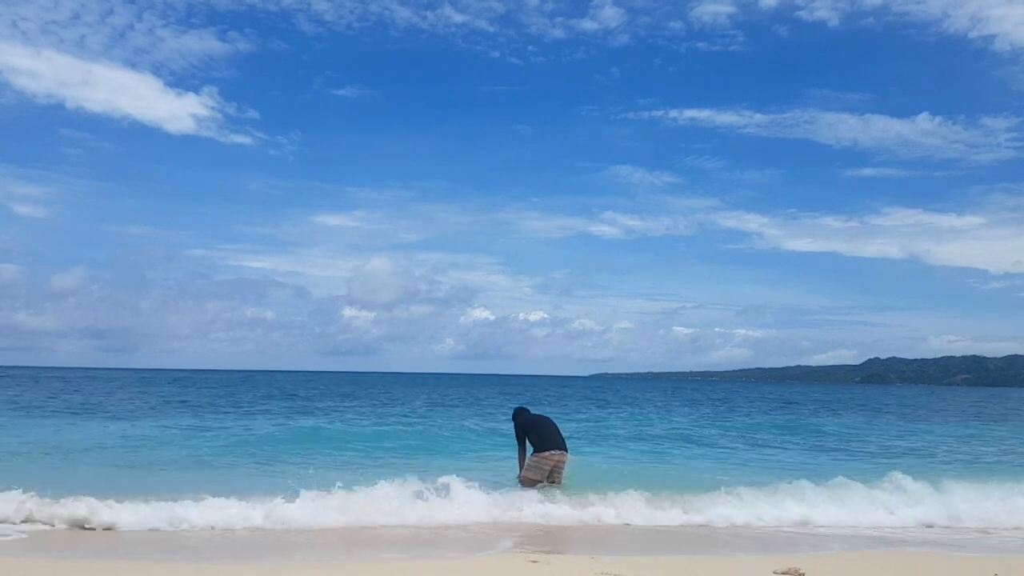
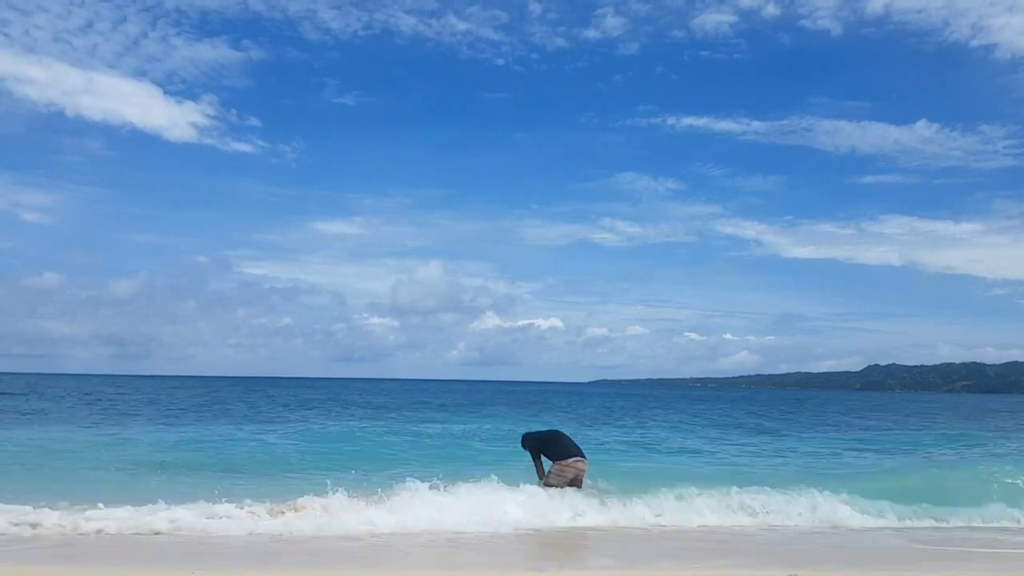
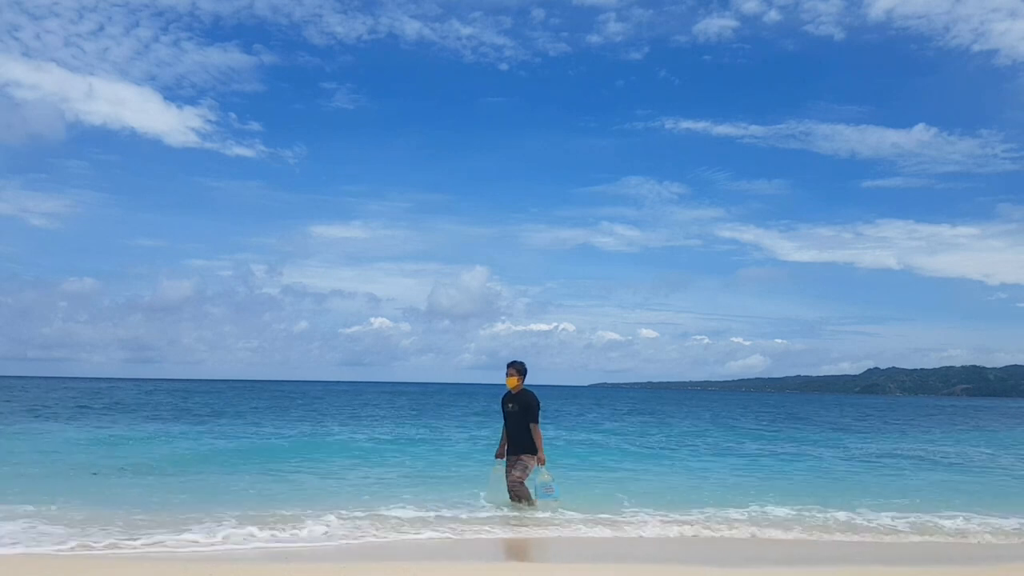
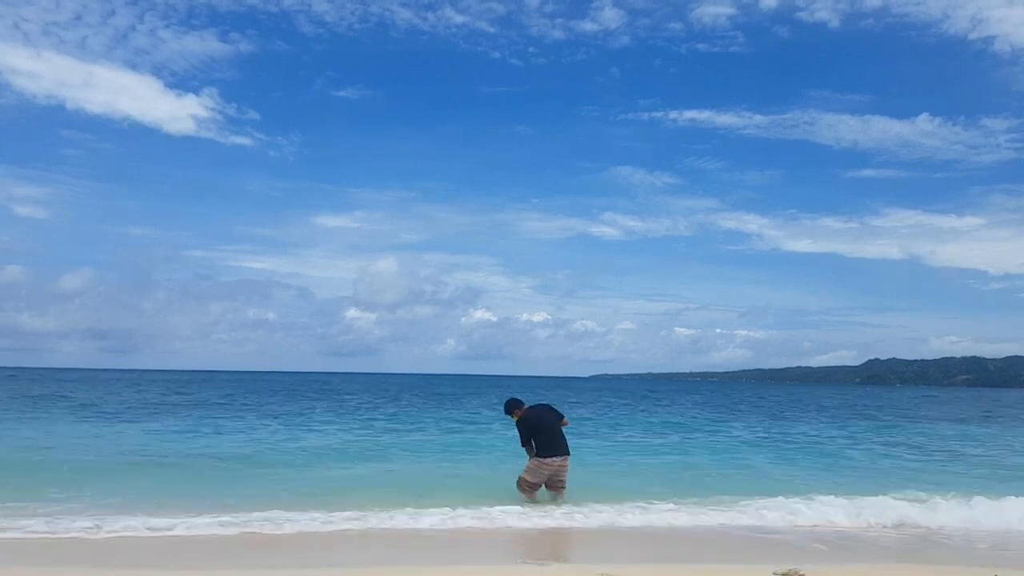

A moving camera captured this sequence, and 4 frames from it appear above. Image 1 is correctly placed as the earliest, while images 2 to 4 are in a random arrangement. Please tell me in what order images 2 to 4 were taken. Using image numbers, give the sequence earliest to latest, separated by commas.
4, 2, 3
